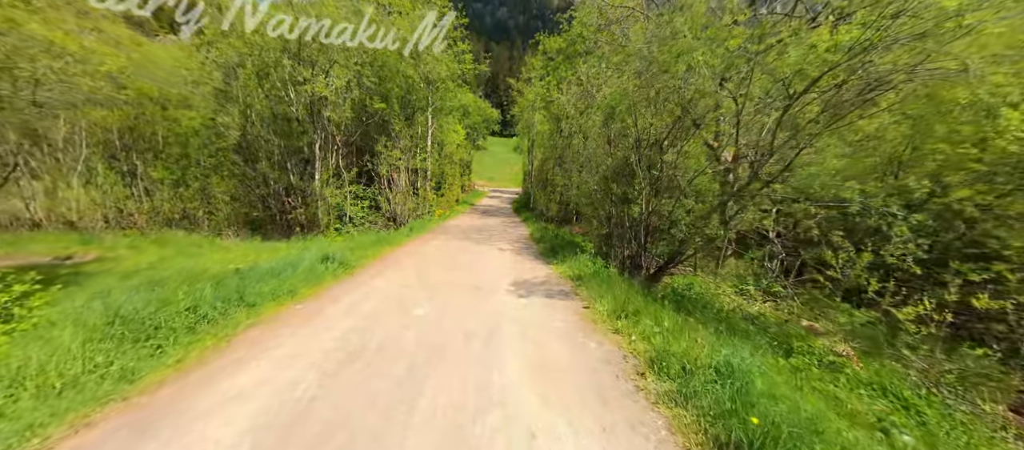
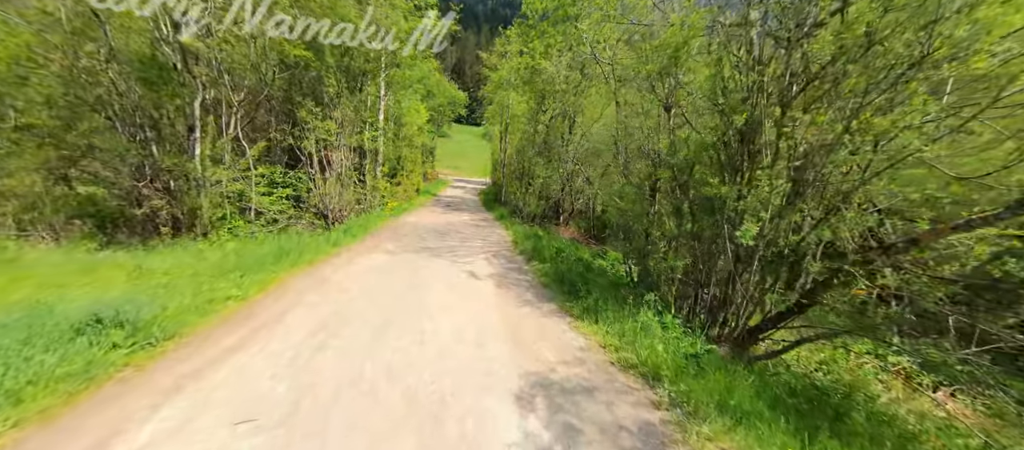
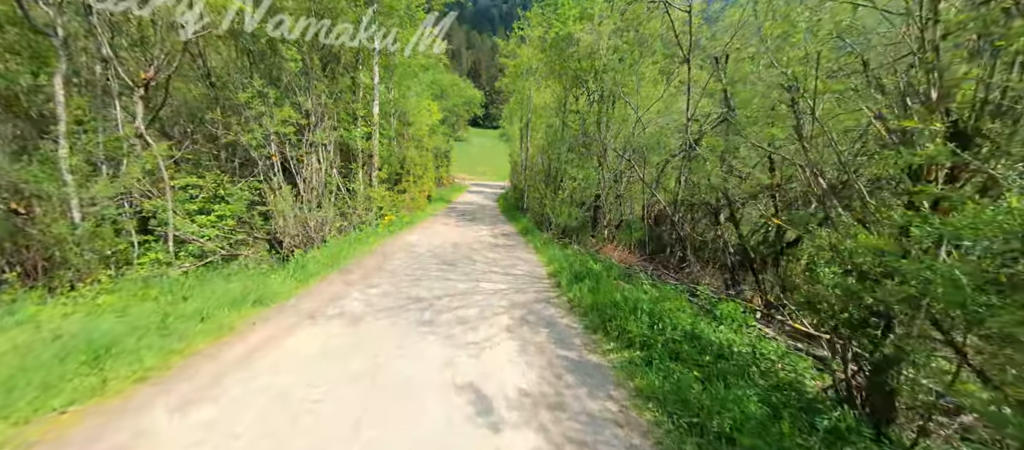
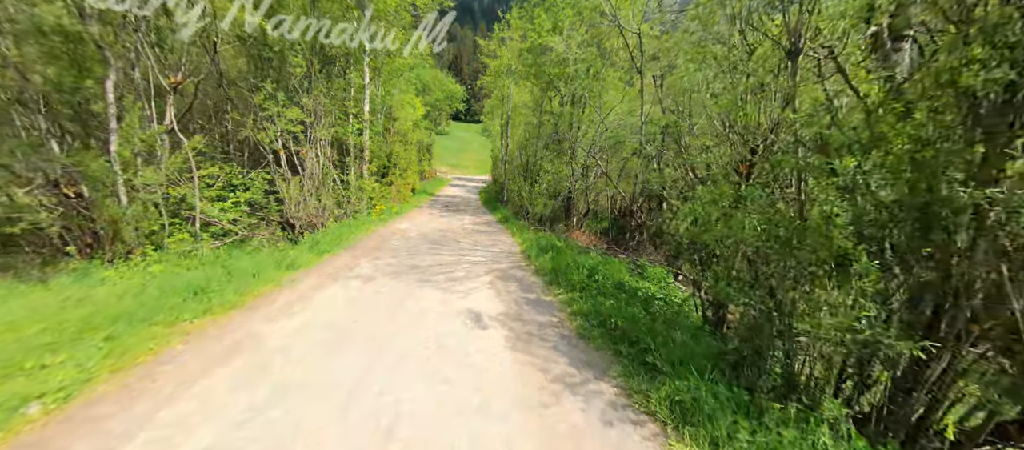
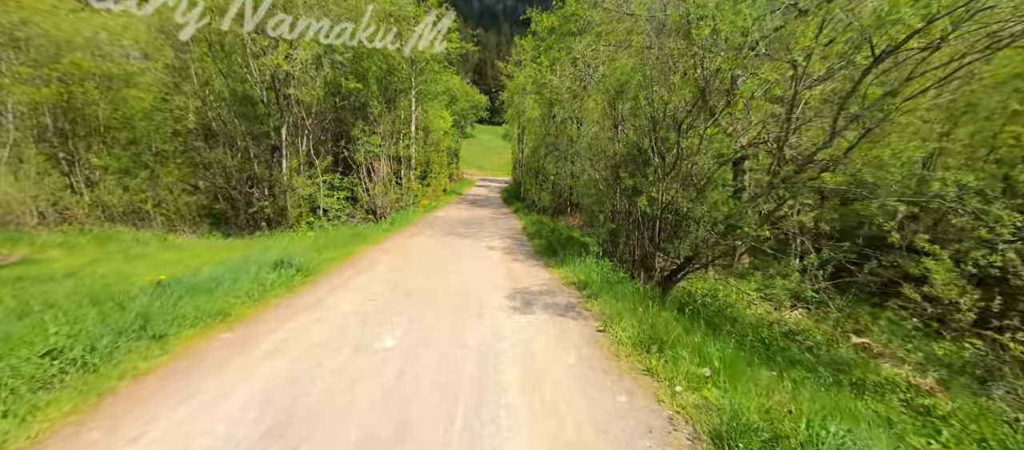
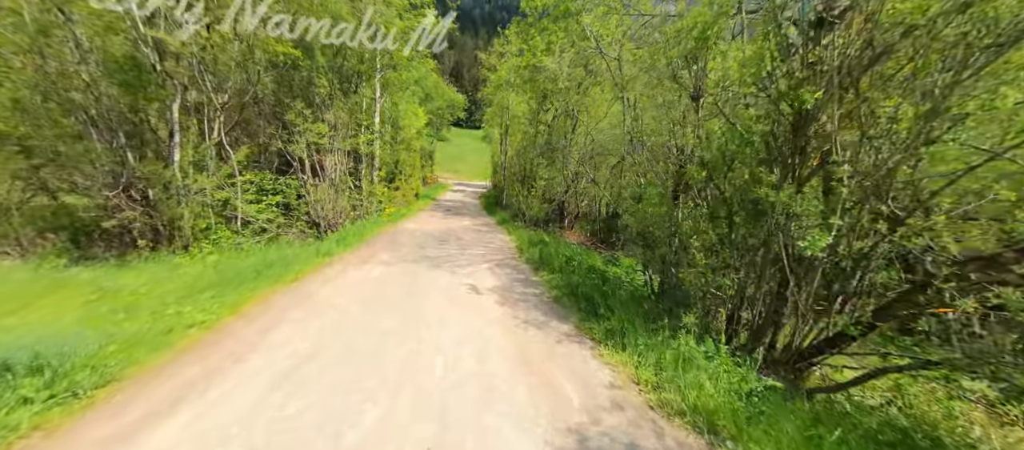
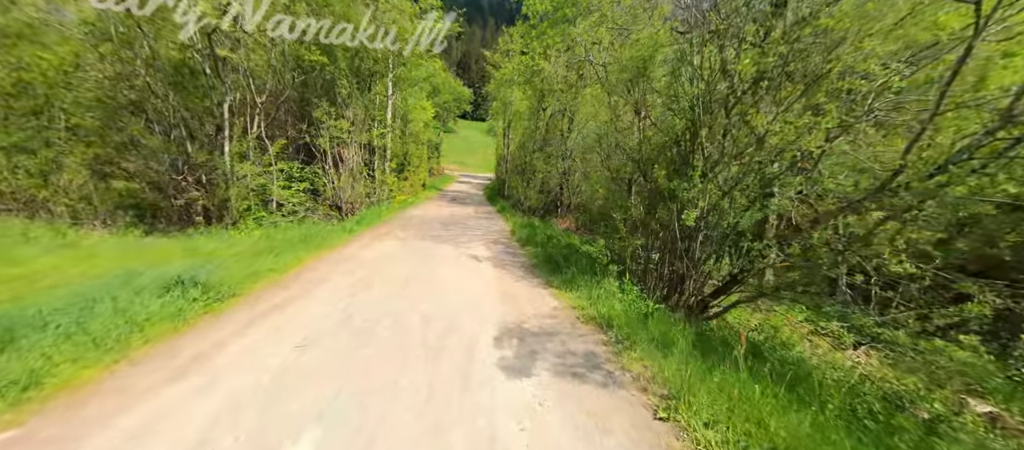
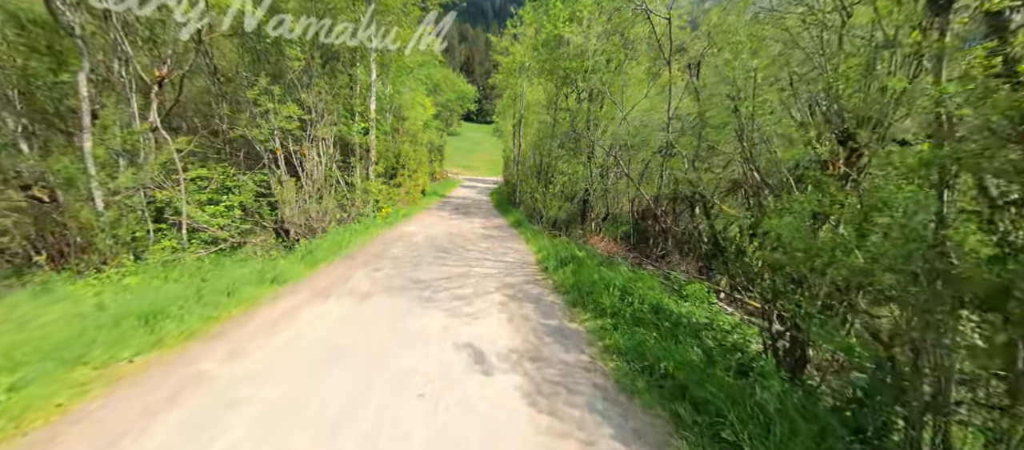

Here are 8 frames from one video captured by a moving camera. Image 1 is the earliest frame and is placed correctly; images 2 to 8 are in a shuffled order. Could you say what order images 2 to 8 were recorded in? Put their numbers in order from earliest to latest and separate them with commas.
5, 7, 2, 6, 4, 8, 3
